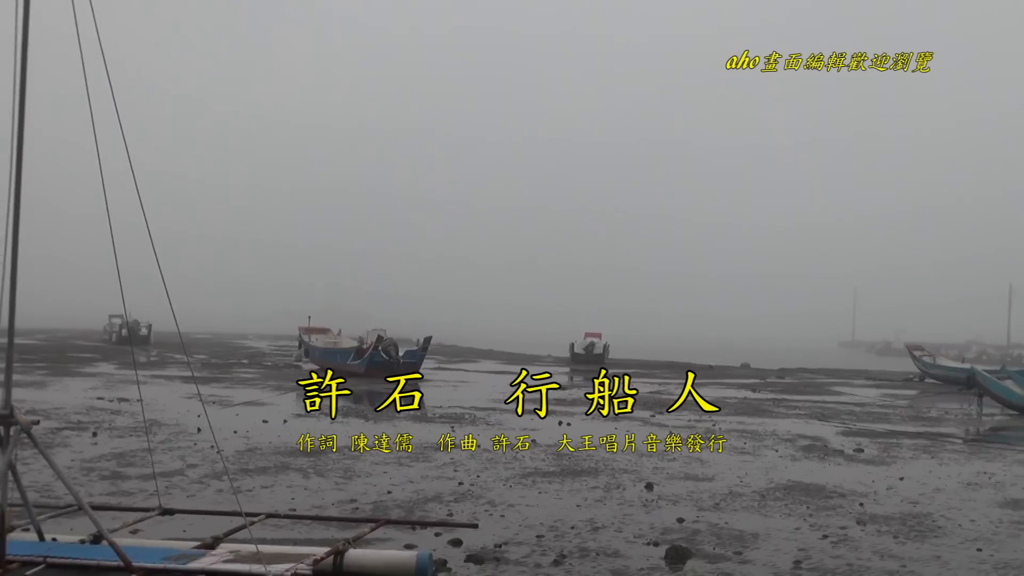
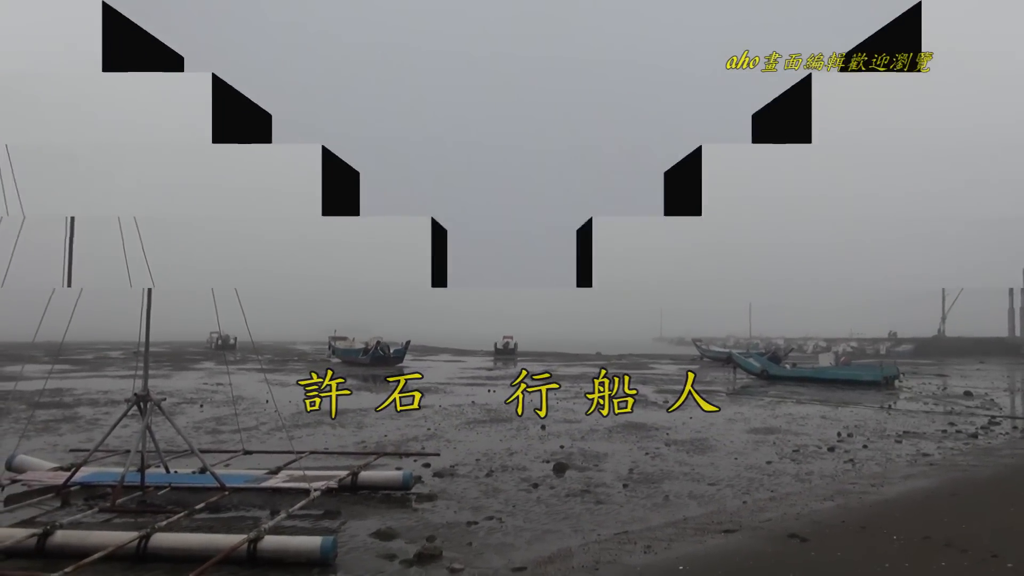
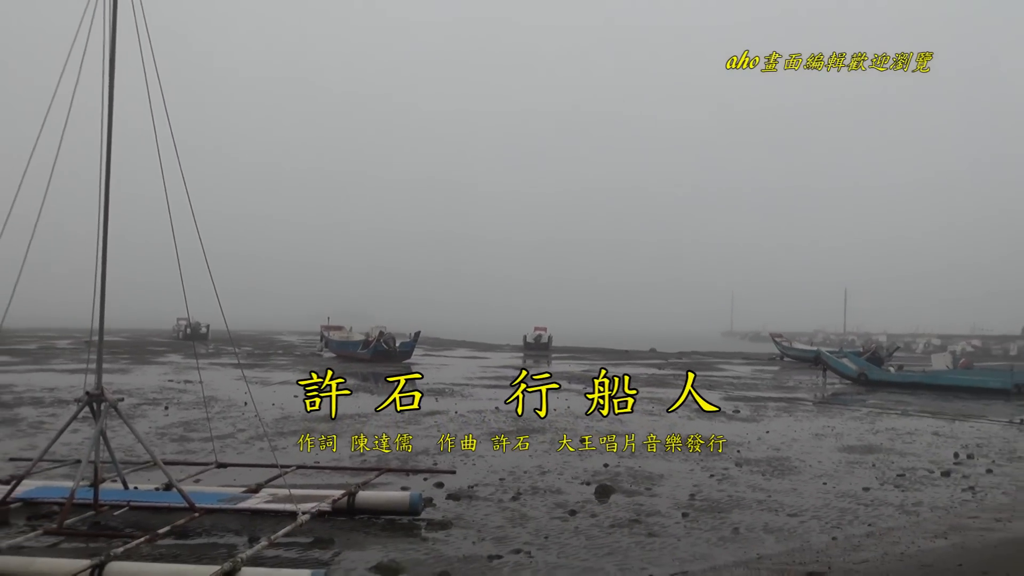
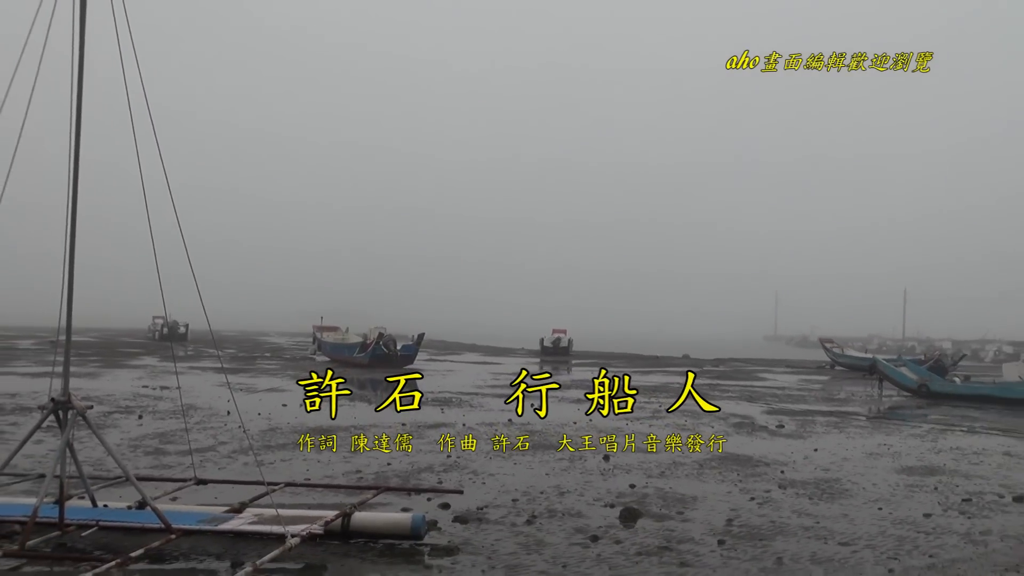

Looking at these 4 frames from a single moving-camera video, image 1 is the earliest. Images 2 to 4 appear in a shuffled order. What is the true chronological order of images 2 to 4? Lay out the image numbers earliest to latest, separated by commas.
4, 3, 2
